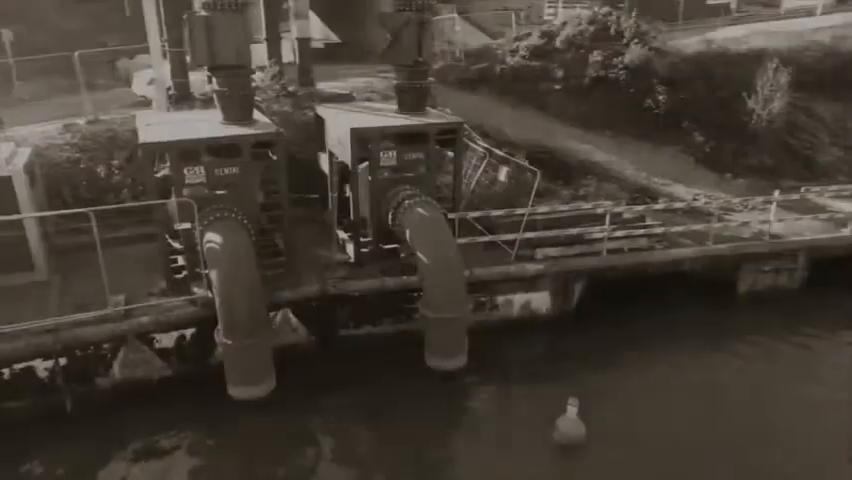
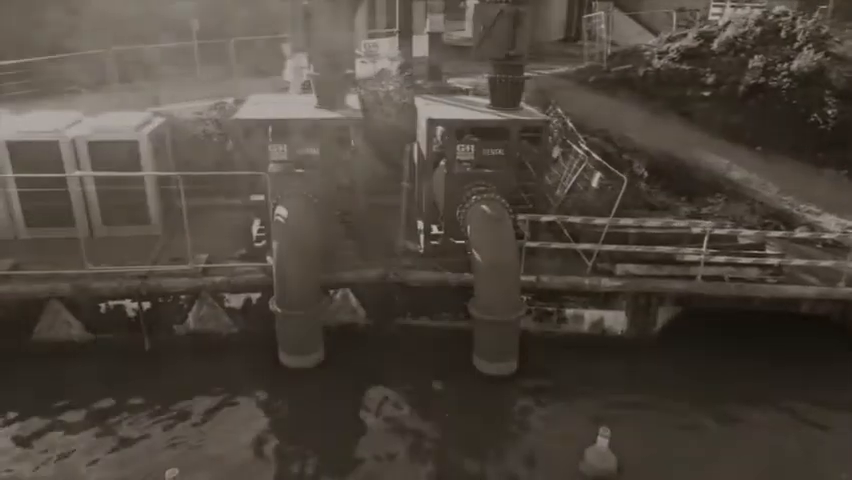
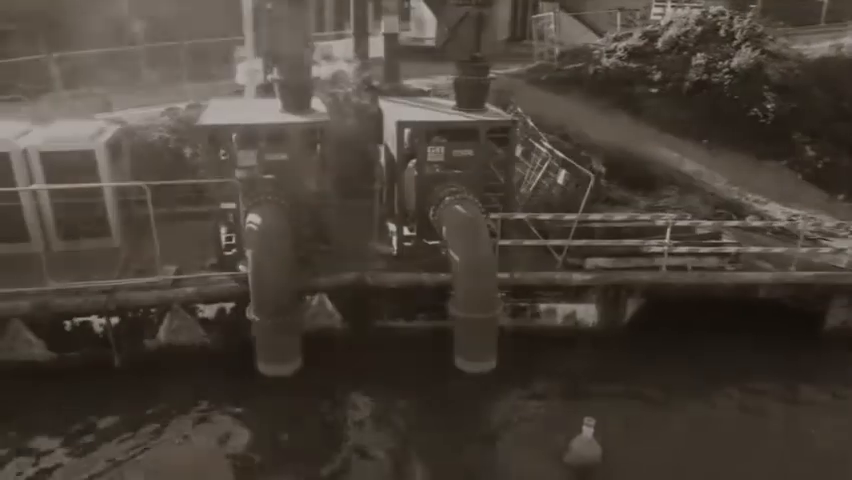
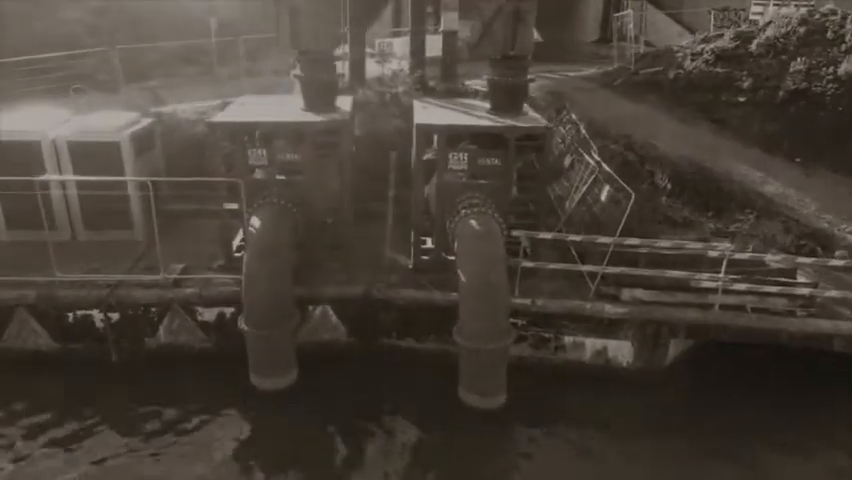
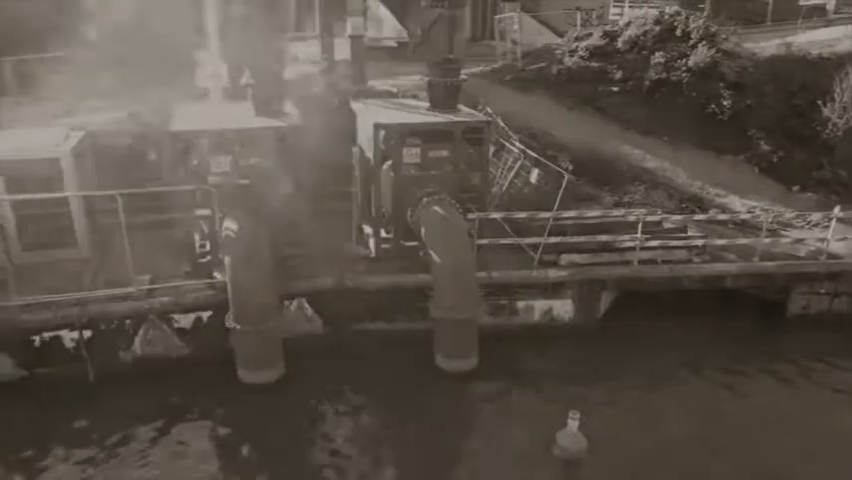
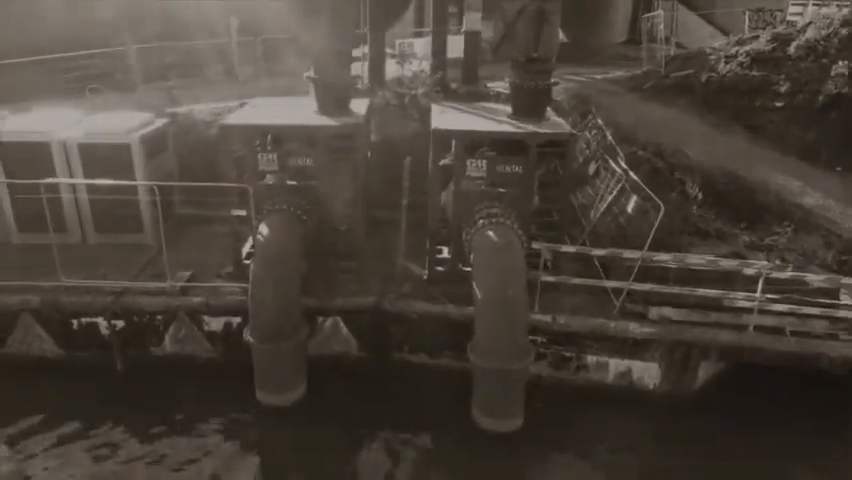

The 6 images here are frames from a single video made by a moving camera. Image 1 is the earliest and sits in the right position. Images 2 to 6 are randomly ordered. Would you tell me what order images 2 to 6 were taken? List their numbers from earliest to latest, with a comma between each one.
5, 3, 2, 4, 6
